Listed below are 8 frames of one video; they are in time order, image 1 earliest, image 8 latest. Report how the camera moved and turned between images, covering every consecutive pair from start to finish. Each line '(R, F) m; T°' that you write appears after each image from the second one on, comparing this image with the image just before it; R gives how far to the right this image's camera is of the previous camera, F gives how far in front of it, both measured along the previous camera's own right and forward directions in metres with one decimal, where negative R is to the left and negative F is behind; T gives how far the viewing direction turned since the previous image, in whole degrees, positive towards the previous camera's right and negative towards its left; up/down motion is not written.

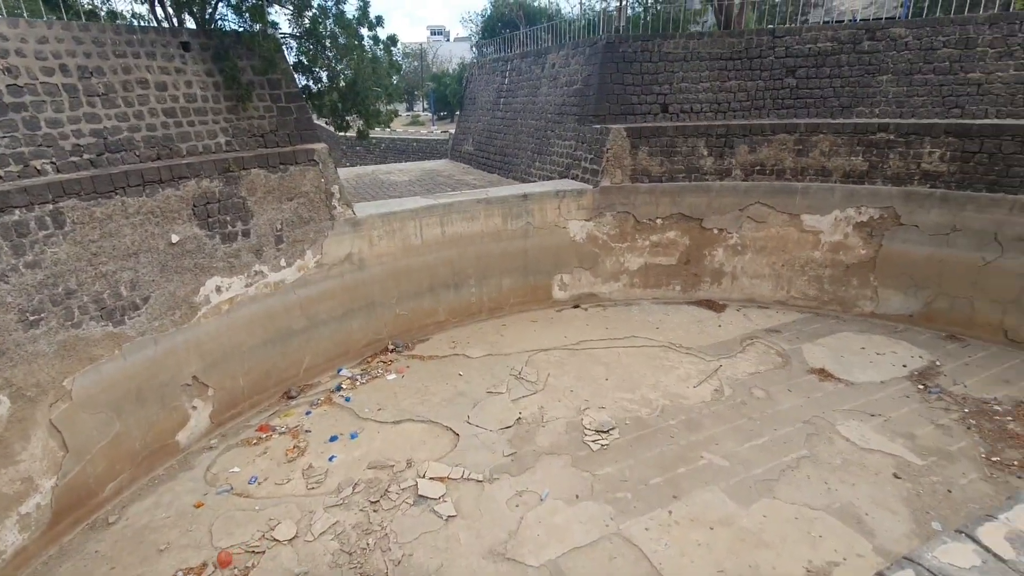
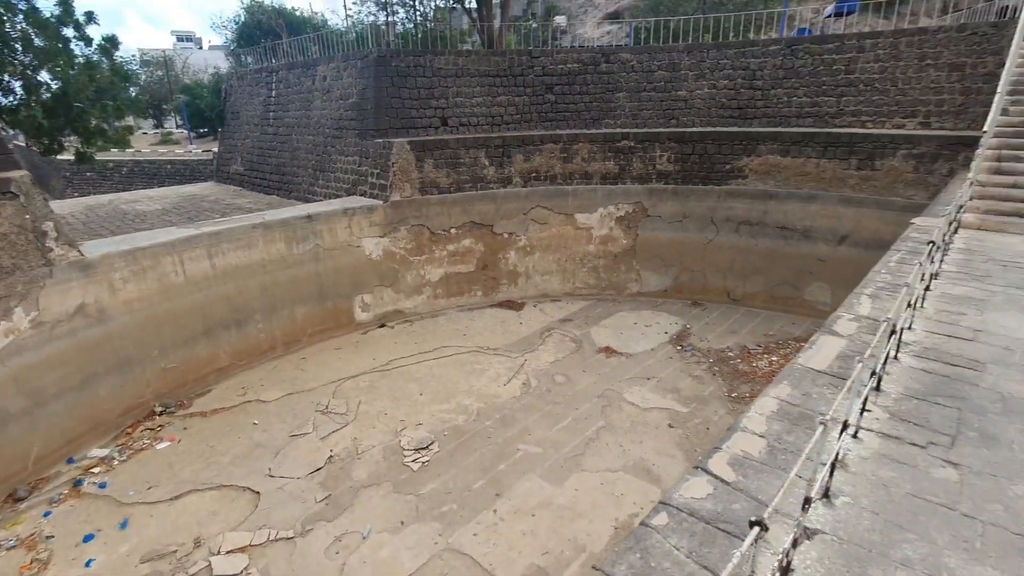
(+0.2, 0.0) m; +21°
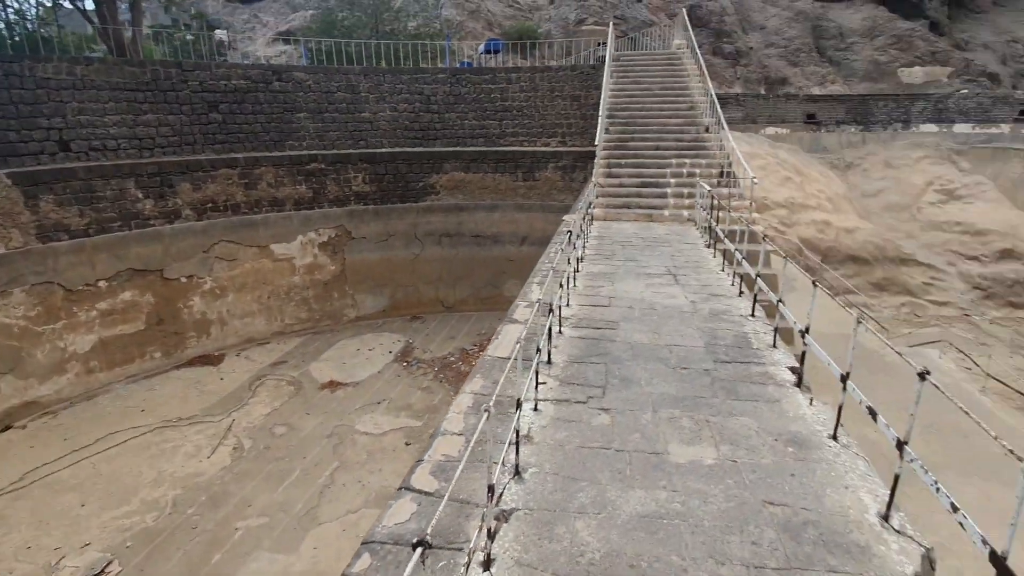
(+0.2, +0.1) m; +30°
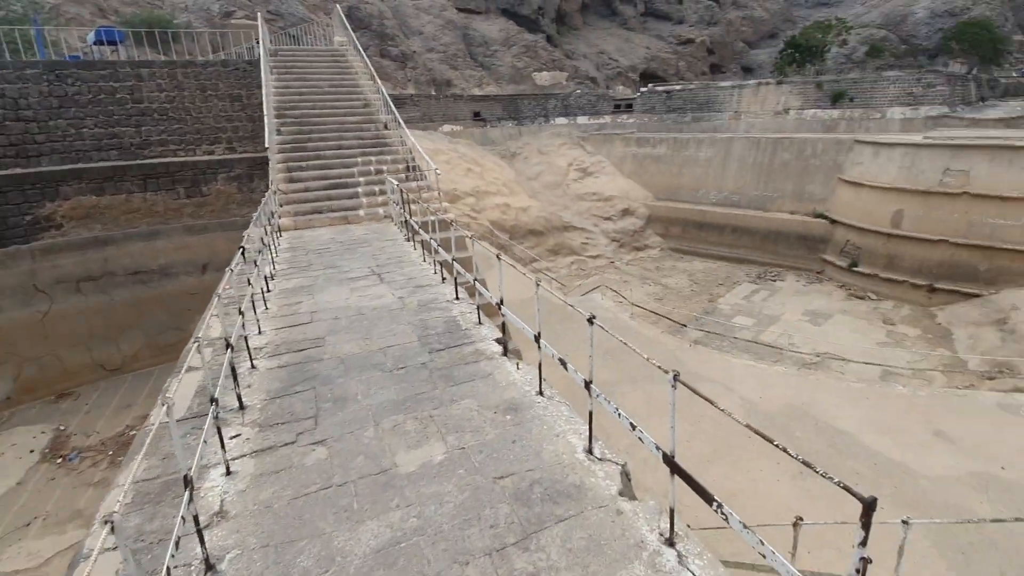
(+0.1, +0.1) m; +30°
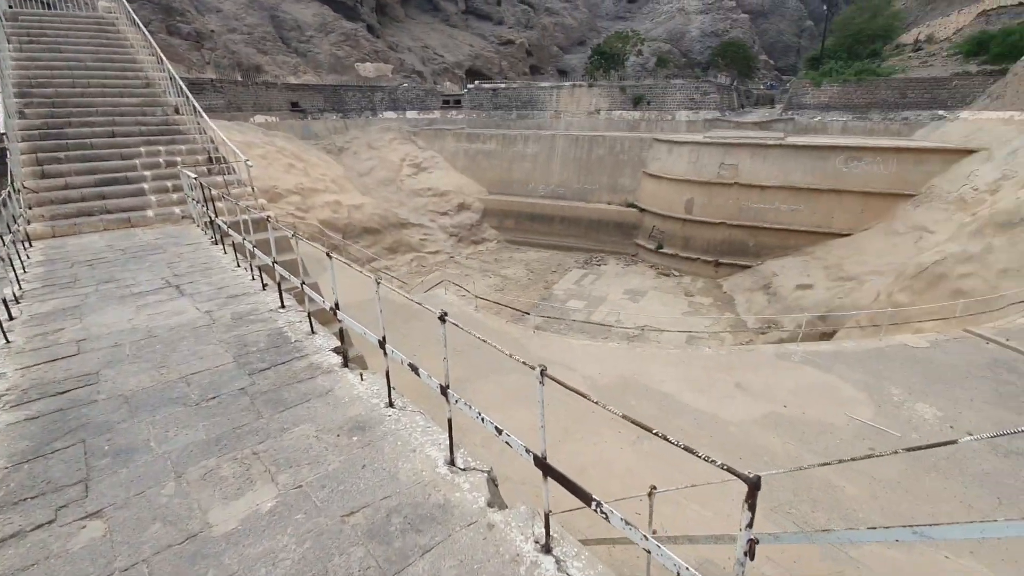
(0.0, +0.2) m; +18°
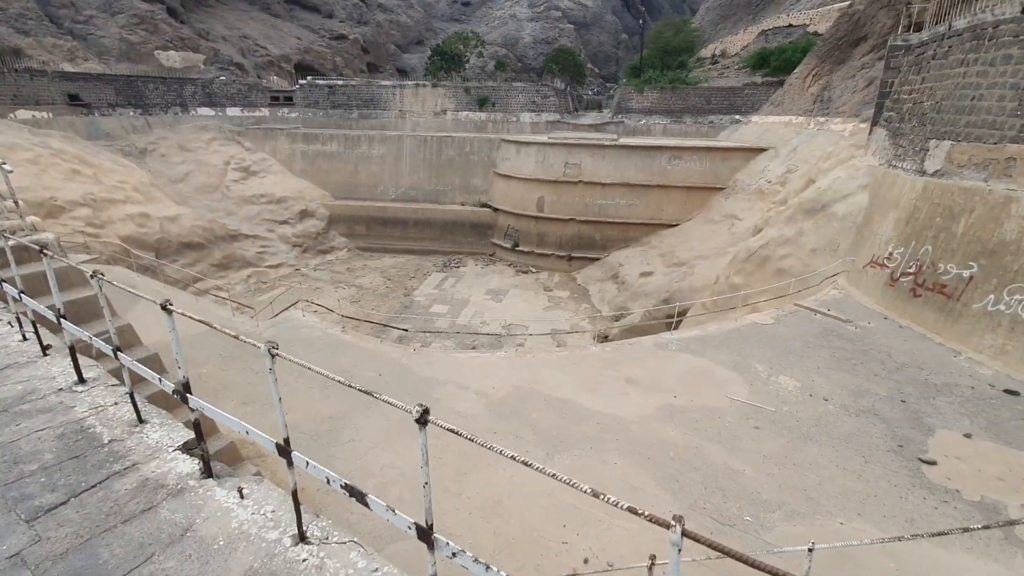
(-0.2, +0.6) m; +16°
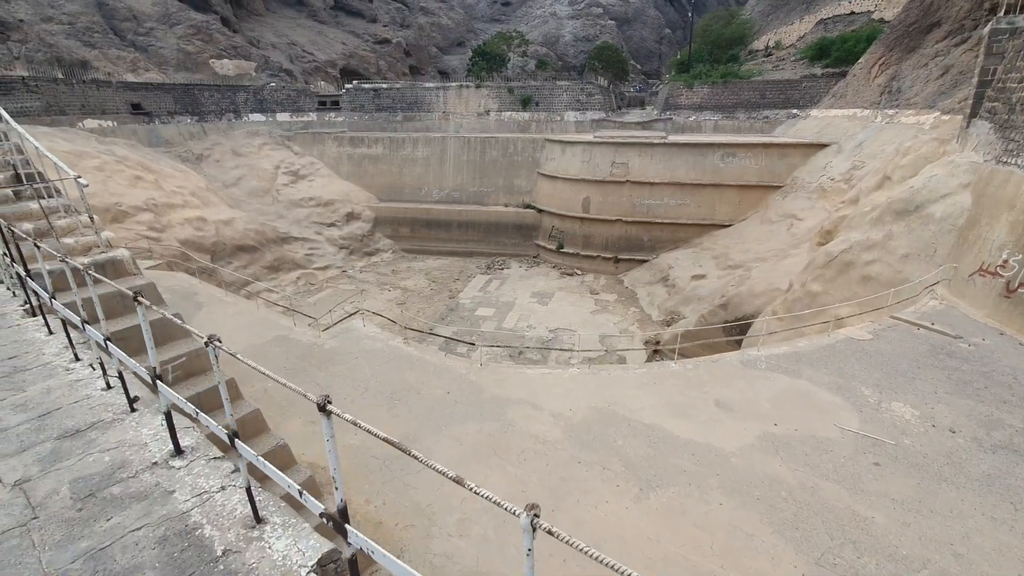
(-0.4, +0.4) m; -4°
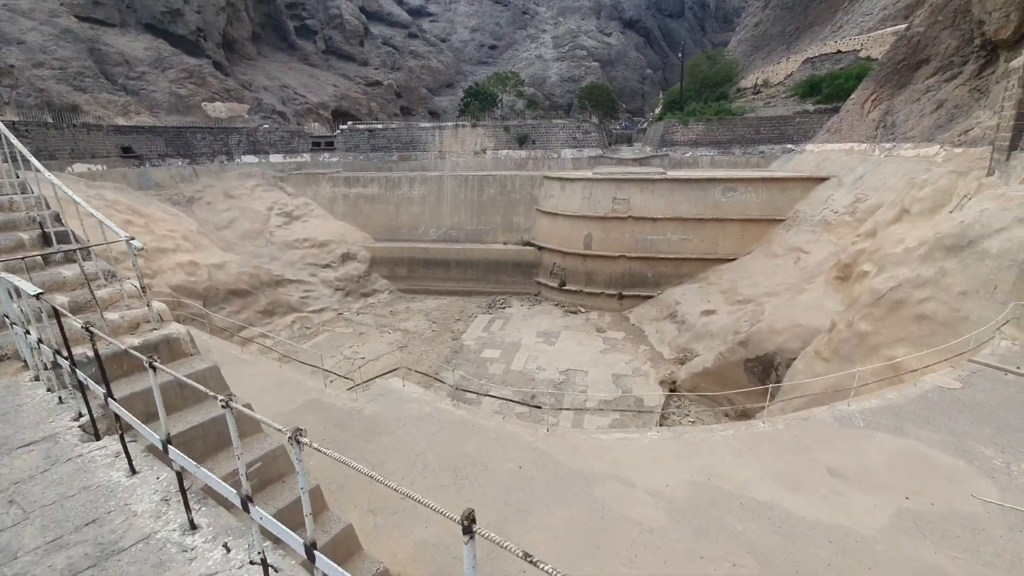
(-0.9, +0.6) m; +2°
